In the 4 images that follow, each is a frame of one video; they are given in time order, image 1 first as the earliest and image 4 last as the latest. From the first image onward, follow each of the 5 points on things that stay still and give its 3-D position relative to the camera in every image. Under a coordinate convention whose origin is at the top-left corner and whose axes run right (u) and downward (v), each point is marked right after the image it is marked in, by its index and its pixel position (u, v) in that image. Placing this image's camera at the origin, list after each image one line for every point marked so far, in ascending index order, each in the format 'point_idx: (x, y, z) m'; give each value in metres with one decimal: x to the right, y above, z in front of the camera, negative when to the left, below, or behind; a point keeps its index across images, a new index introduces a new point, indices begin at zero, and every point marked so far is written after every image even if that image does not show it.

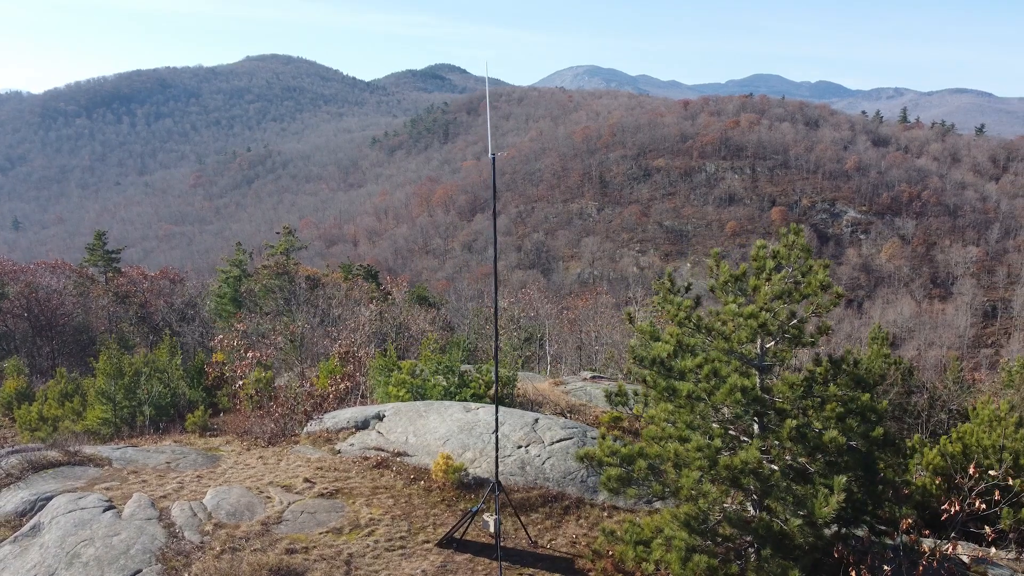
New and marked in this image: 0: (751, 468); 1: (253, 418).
0: (+1.7, -1.3, +6.4) m
1: (-3.4, -1.8, +12.0) m
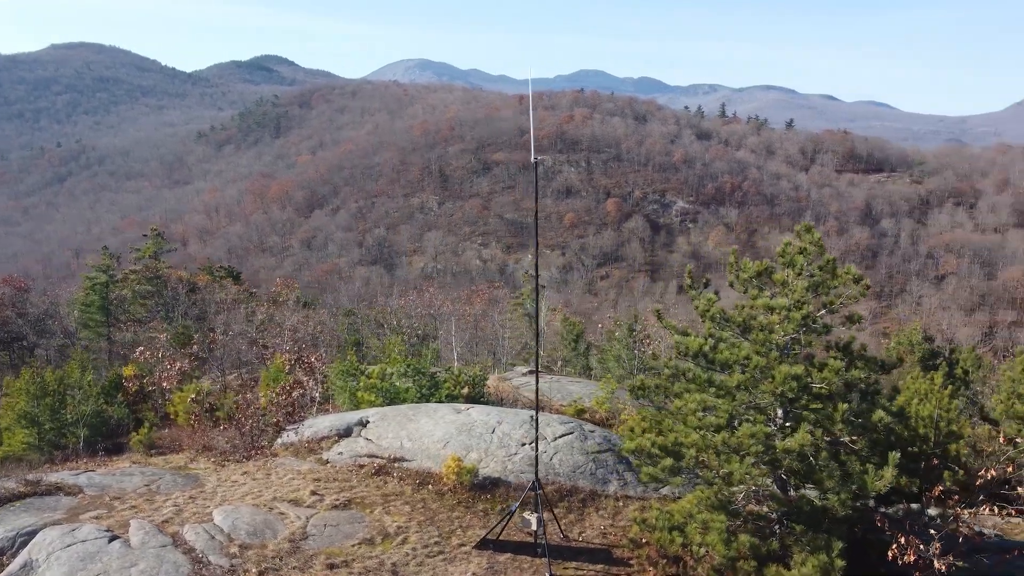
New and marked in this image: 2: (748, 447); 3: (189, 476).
0: (+2.2, -1.2, +6.8) m
1: (-3.8, -1.9, +11.5) m
2: (+1.9, -1.2, +7.0) m
3: (-3.5, -2.1, +9.8) m
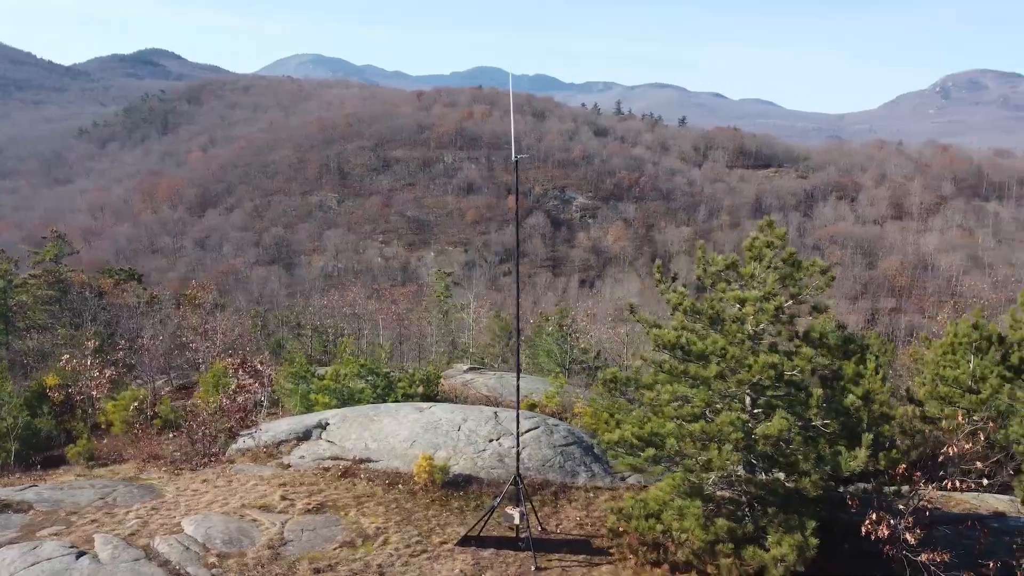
0: (+2.2, -1.2, +7.2) m
1: (-4.3, -1.9, +11.1) m
2: (+1.8, -1.2, +7.3) m
3: (-3.9, -2.1, +9.4) m
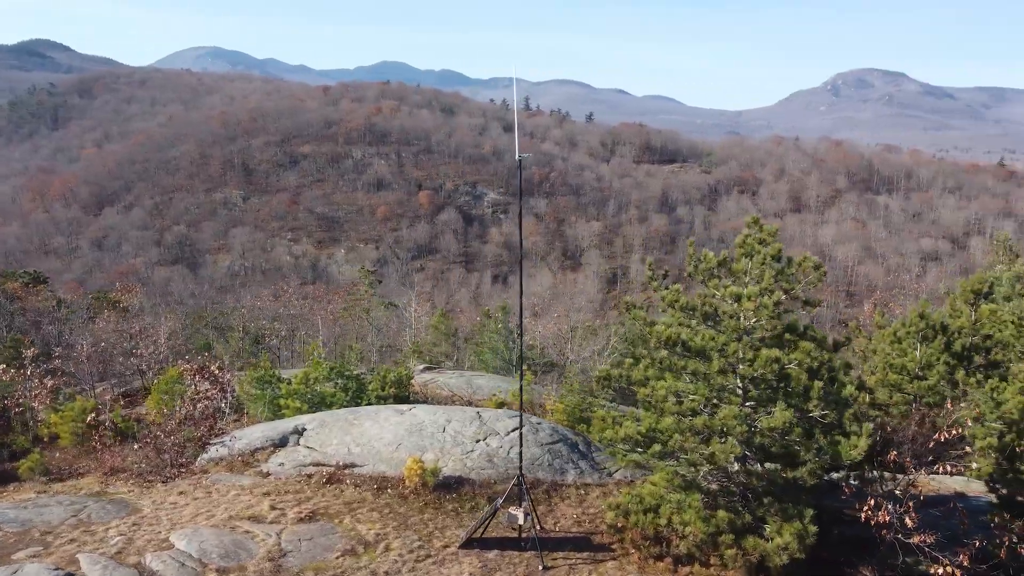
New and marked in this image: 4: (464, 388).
0: (+2.2, -1.1, +7.4) m
1: (-4.6, -2.0, +10.6) m
2: (+1.8, -1.2, +7.5) m
3: (-4.0, -2.2, +9.0) m
4: (-0.7, -1.5, +13.0) m
